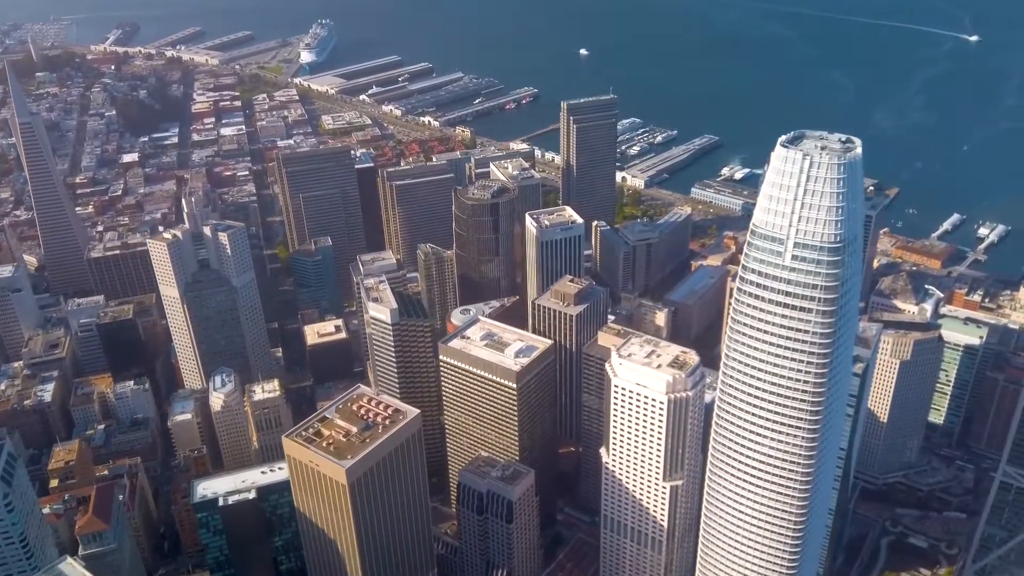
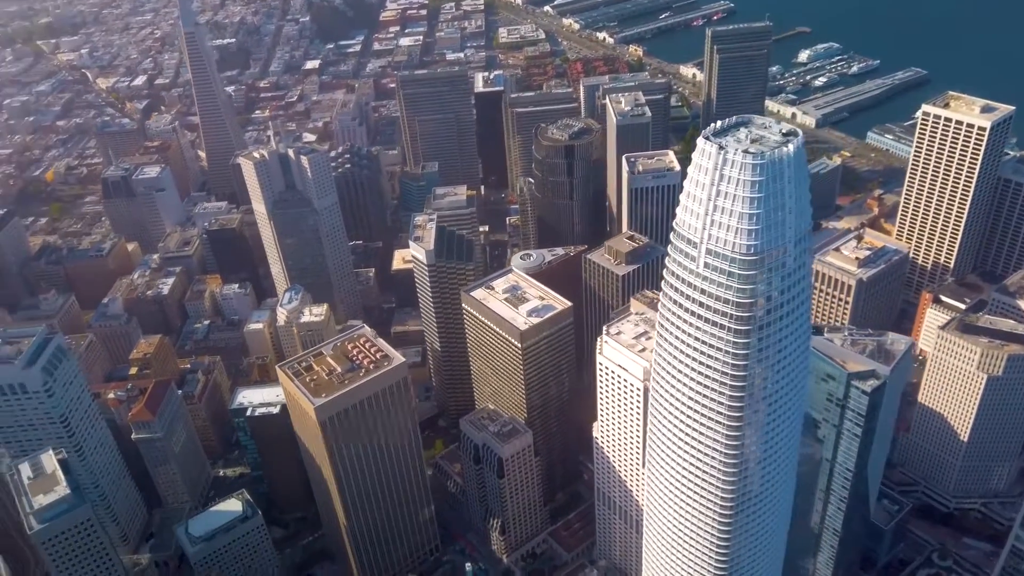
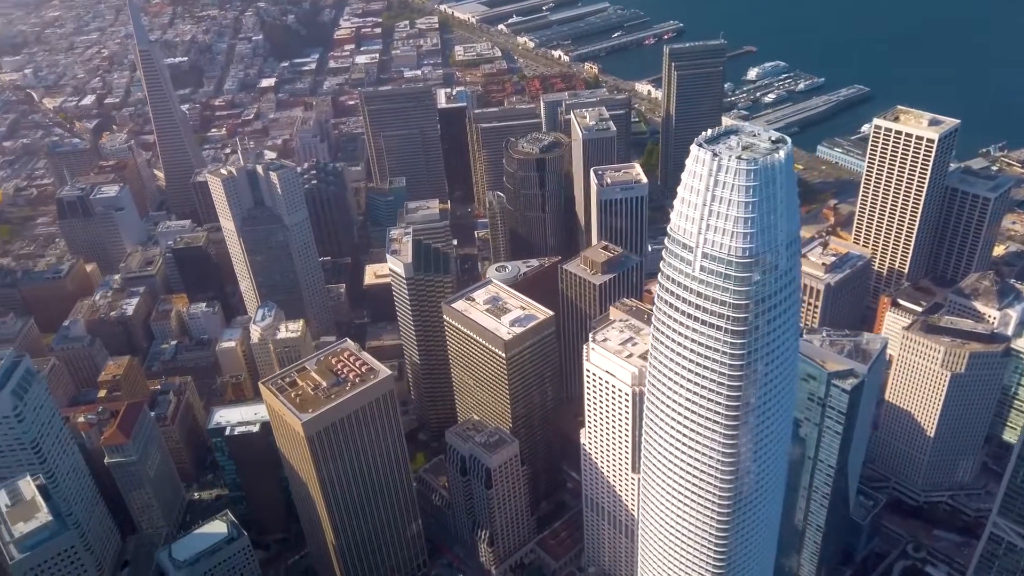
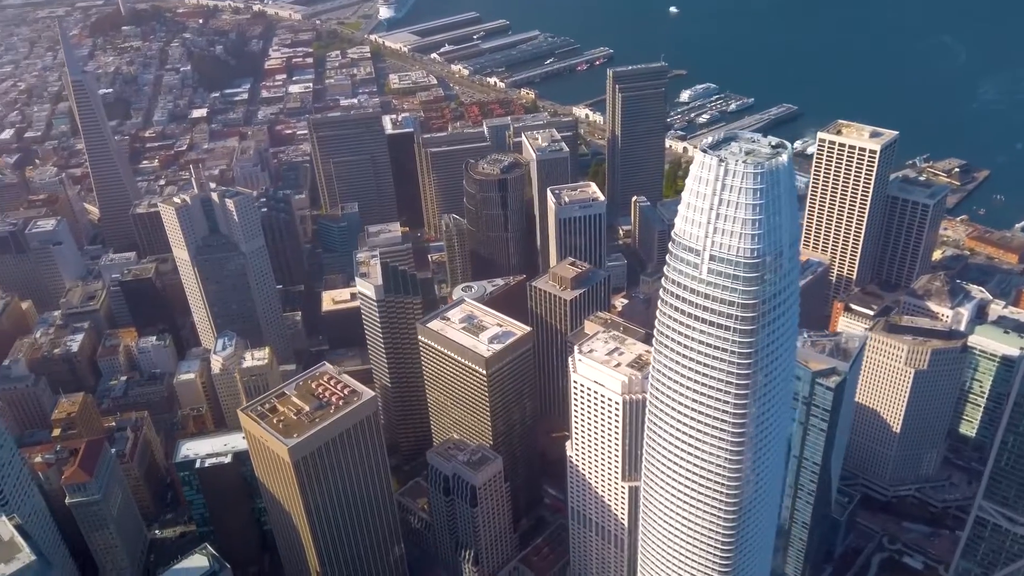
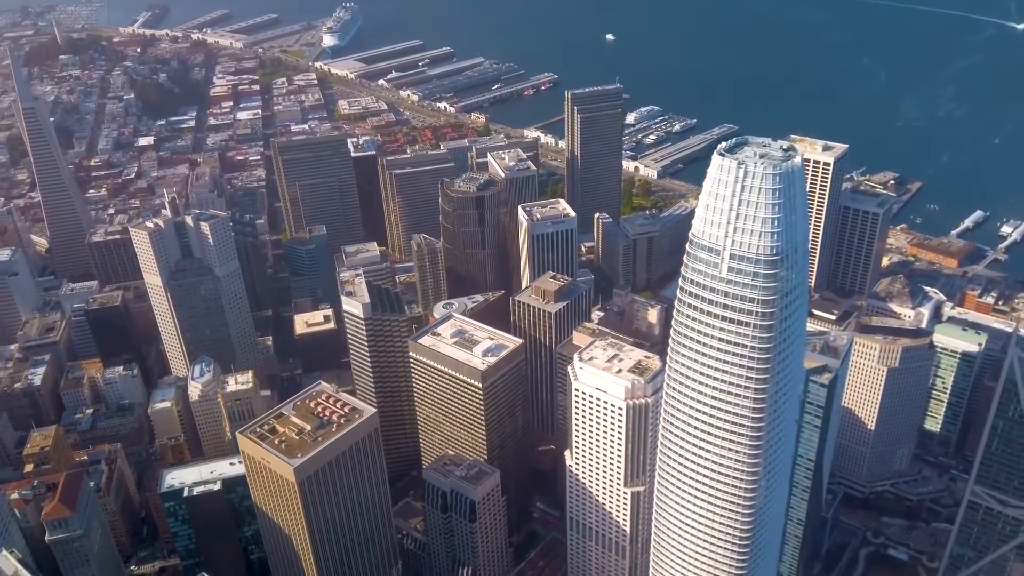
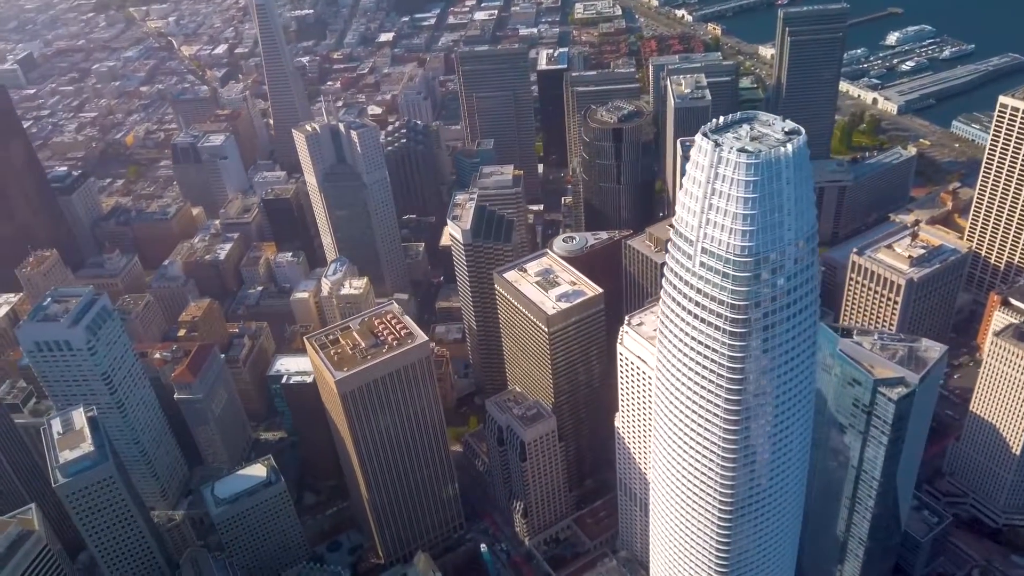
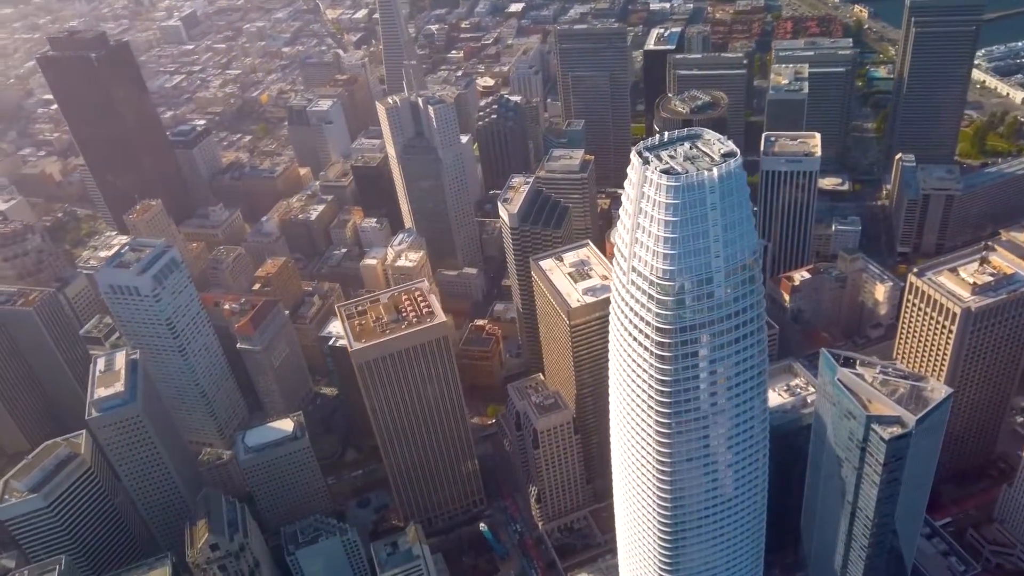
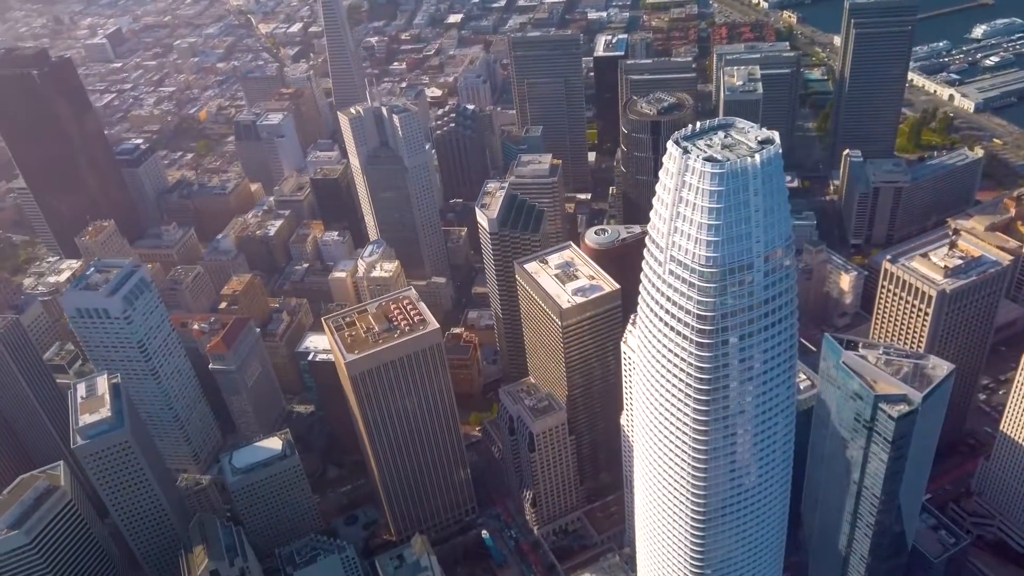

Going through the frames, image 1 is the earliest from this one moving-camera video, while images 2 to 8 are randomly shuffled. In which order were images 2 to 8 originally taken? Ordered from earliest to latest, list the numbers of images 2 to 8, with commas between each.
5, 4, 3, 2, 6, 8, 7
